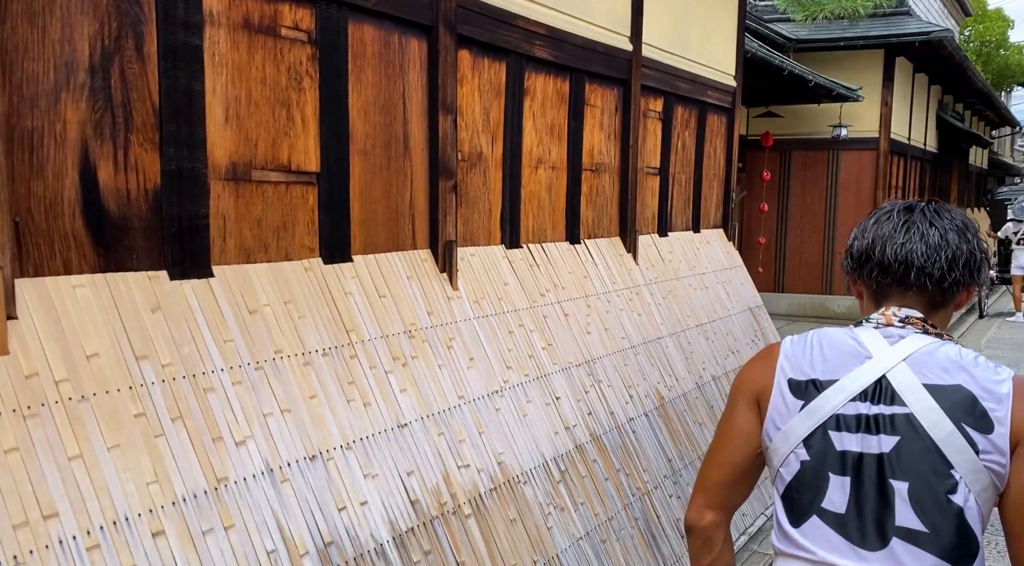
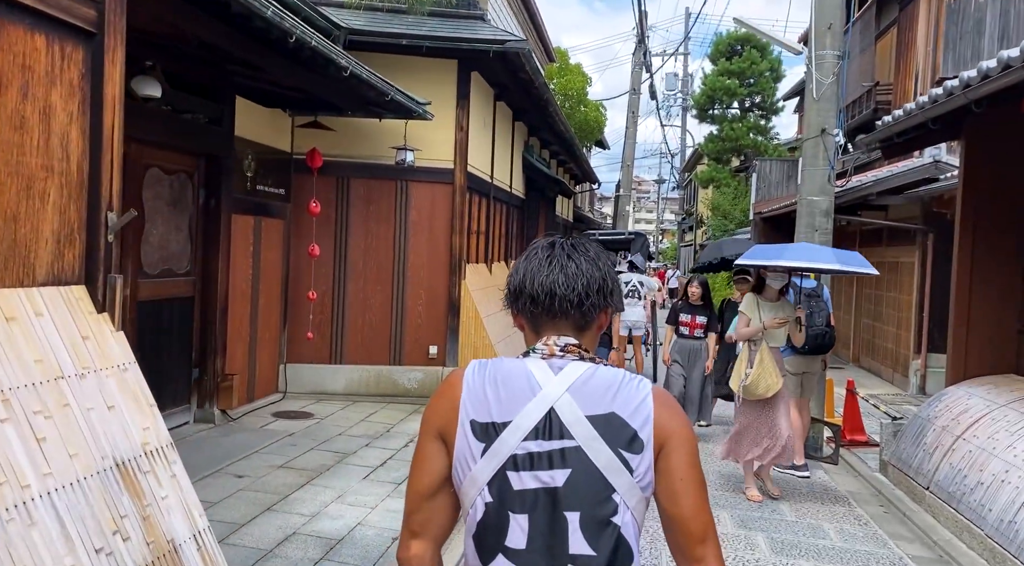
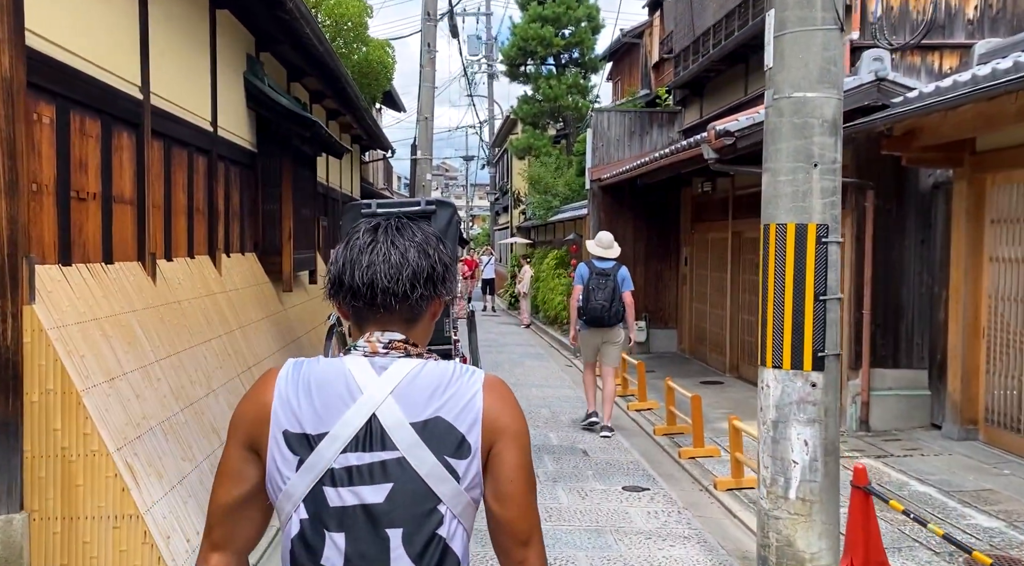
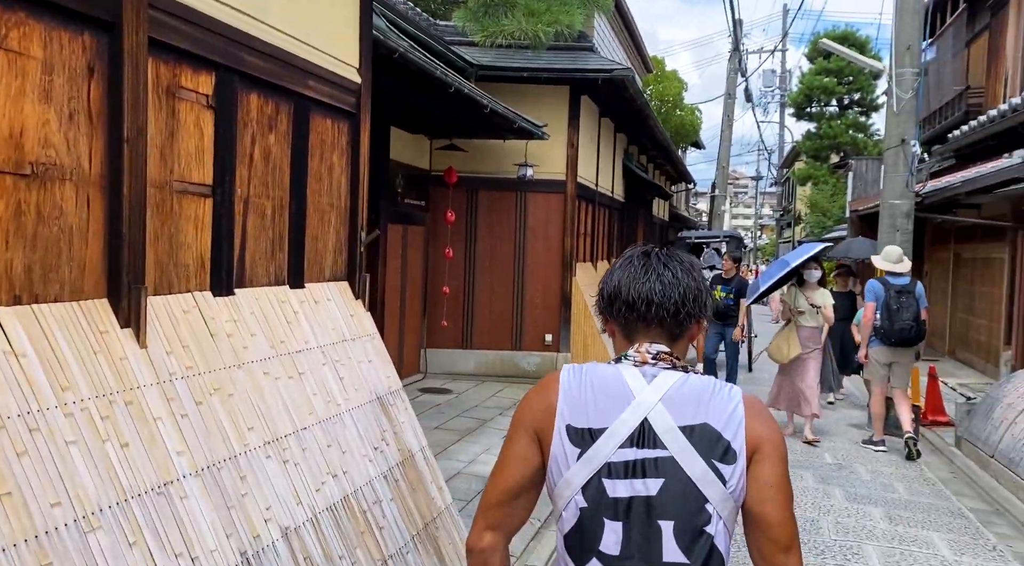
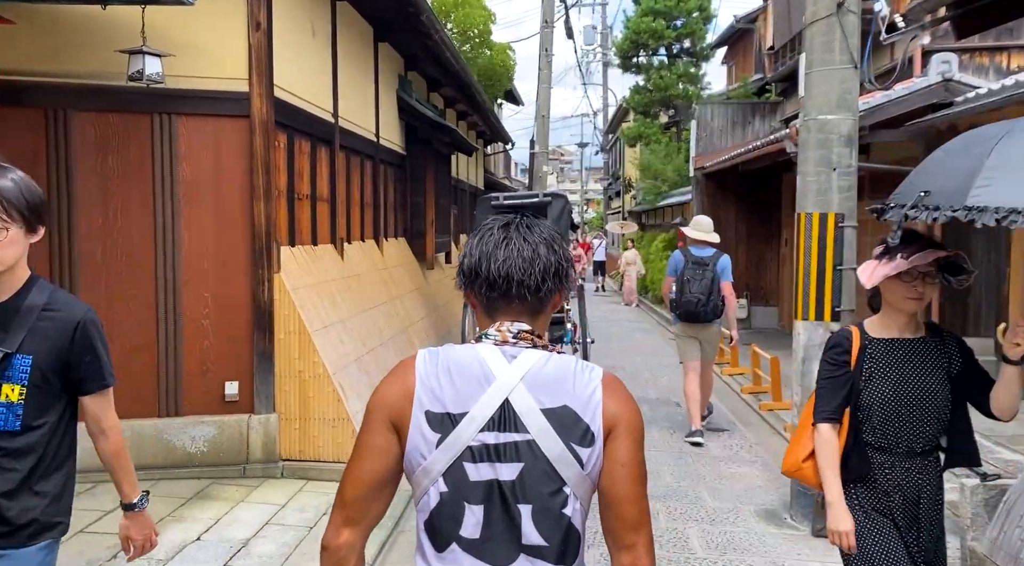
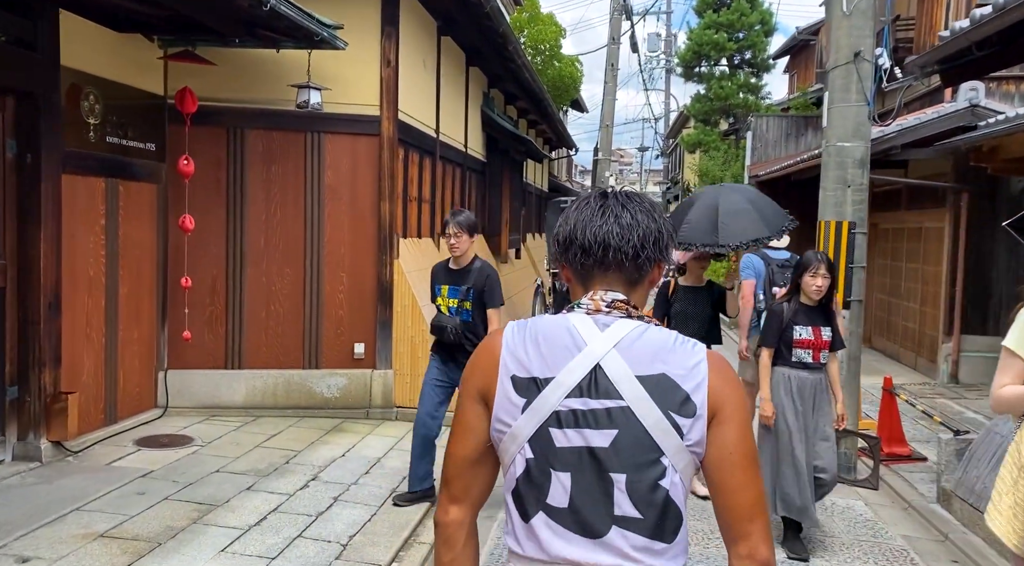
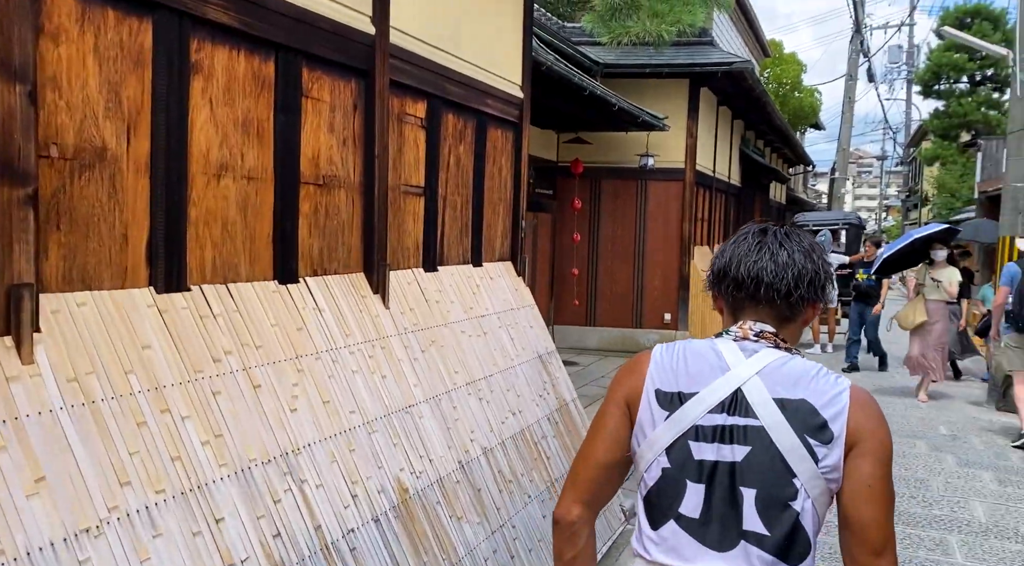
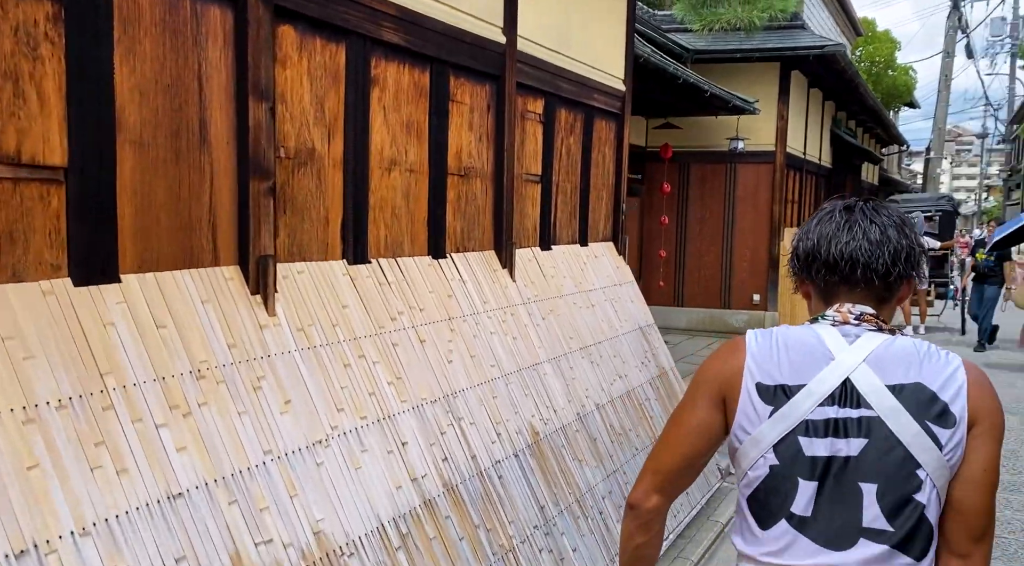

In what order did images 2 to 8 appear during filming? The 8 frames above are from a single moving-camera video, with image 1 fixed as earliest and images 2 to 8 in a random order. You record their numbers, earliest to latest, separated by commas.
8, 7, 4, 2, 6, 5, 3
